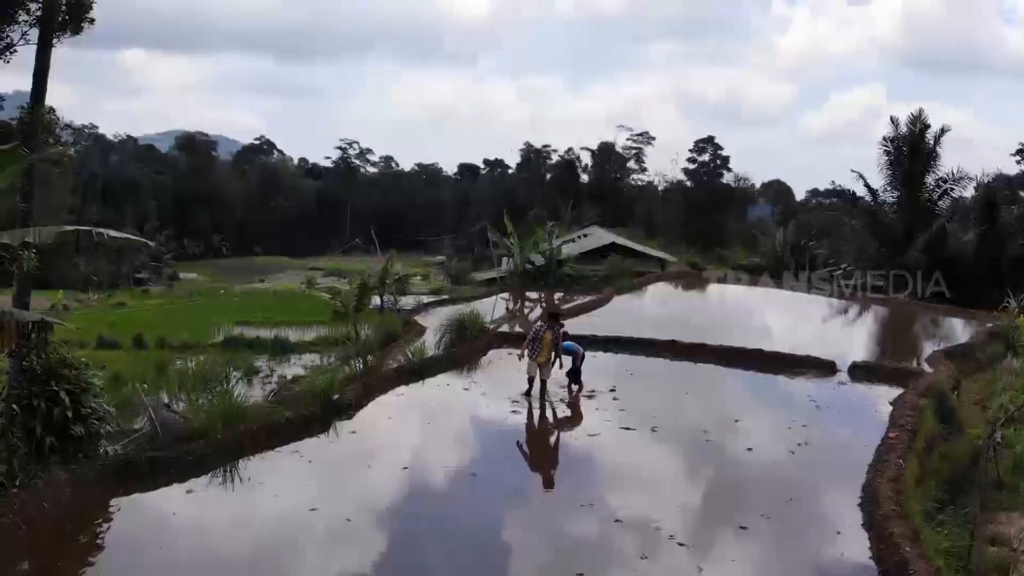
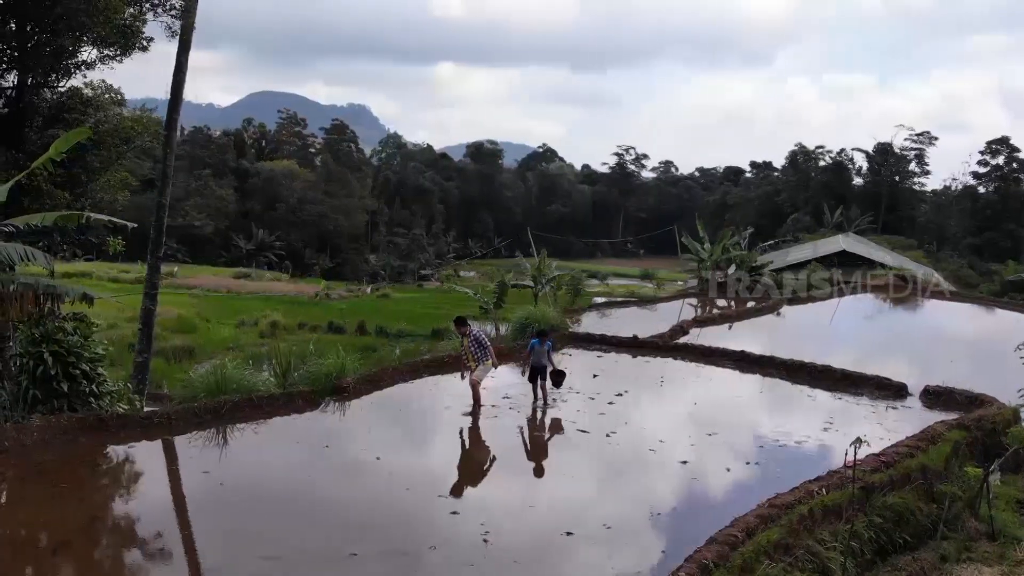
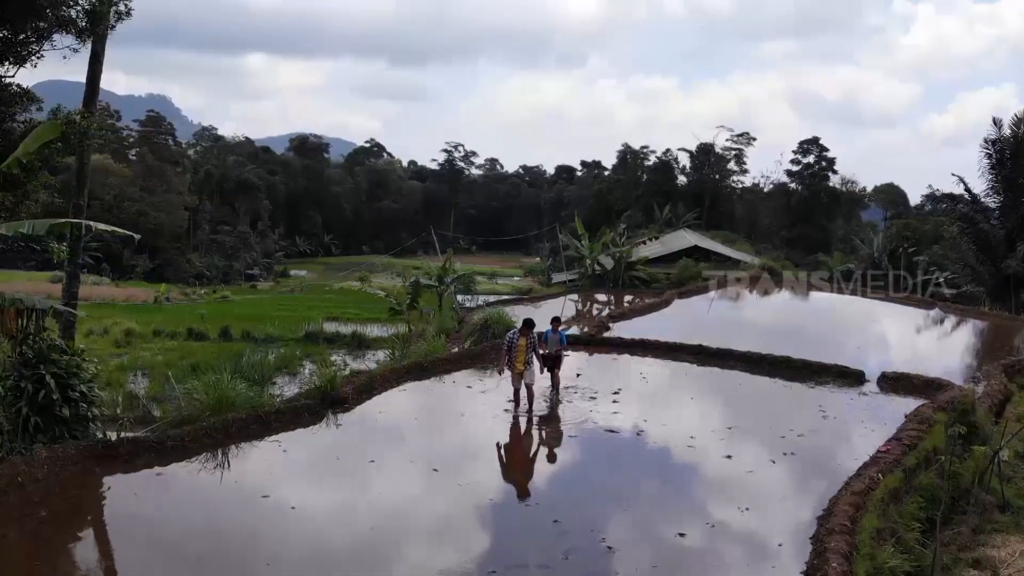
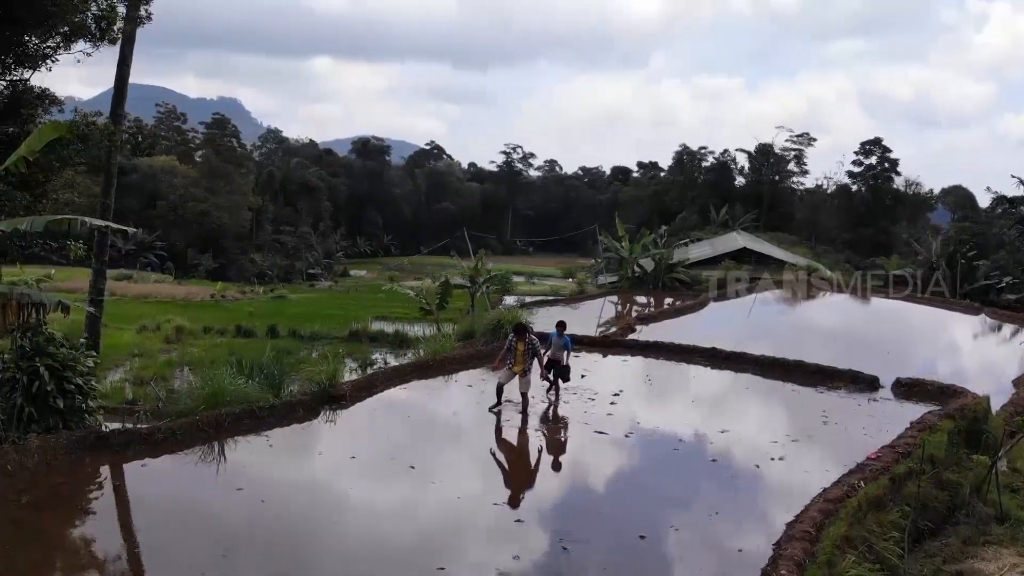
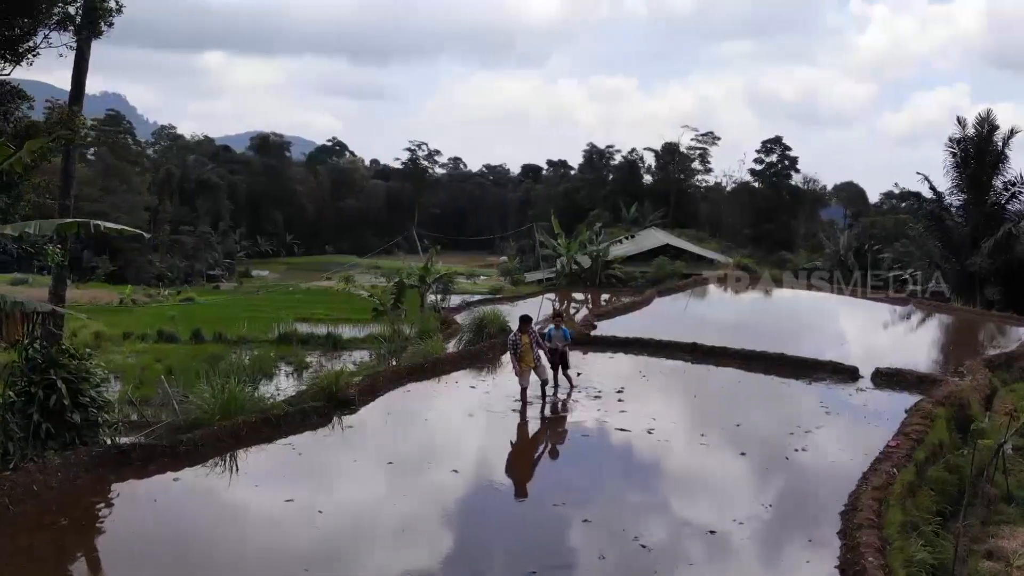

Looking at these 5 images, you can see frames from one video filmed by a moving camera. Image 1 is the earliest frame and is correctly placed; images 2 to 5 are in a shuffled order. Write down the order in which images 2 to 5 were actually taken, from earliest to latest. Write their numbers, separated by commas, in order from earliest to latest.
5, 3, 4, 2
